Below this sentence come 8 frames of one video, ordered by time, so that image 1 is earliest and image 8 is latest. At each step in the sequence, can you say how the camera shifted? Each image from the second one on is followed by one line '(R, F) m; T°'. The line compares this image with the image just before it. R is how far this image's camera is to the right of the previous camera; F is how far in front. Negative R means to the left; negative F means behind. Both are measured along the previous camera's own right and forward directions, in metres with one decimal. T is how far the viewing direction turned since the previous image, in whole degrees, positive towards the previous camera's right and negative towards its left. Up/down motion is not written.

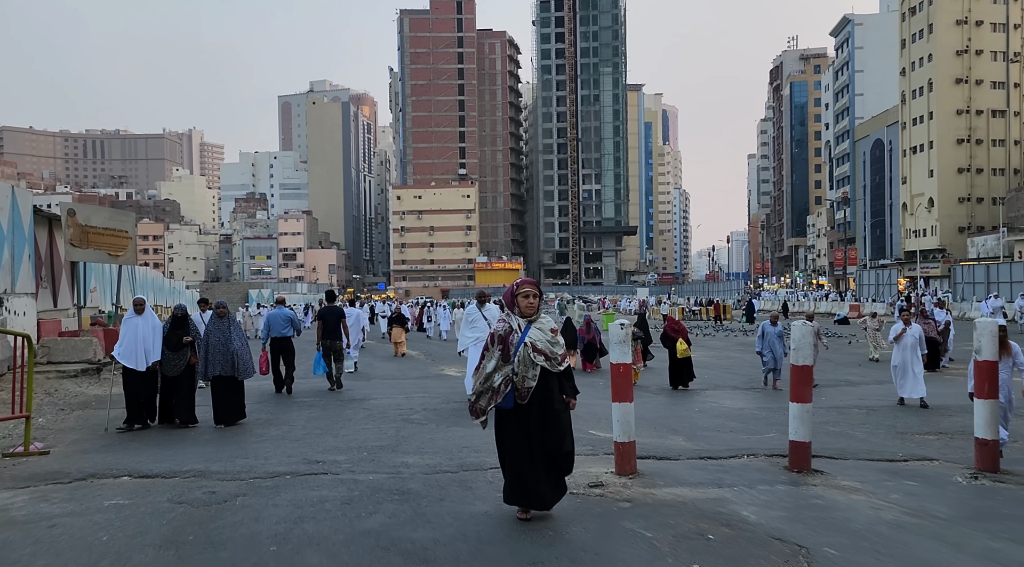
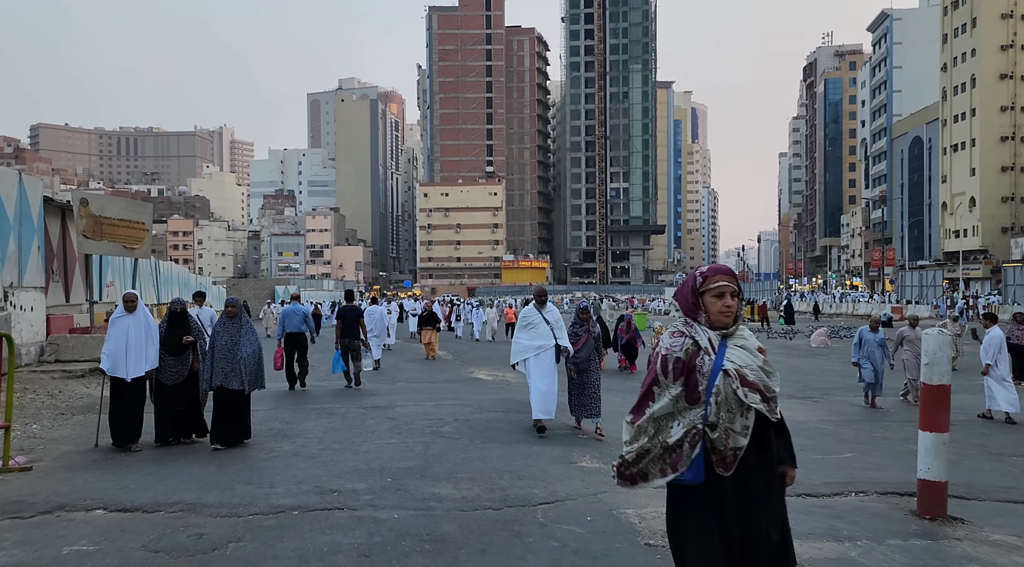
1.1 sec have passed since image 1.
(-0.2, +1.2) m; -2°
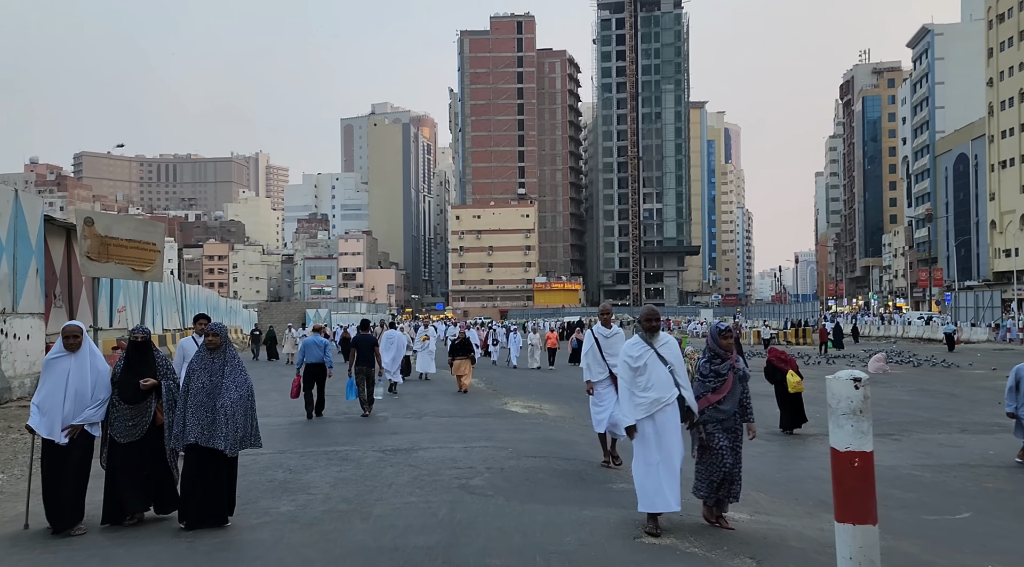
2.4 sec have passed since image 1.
(-0.1, +1.5) m; -2°
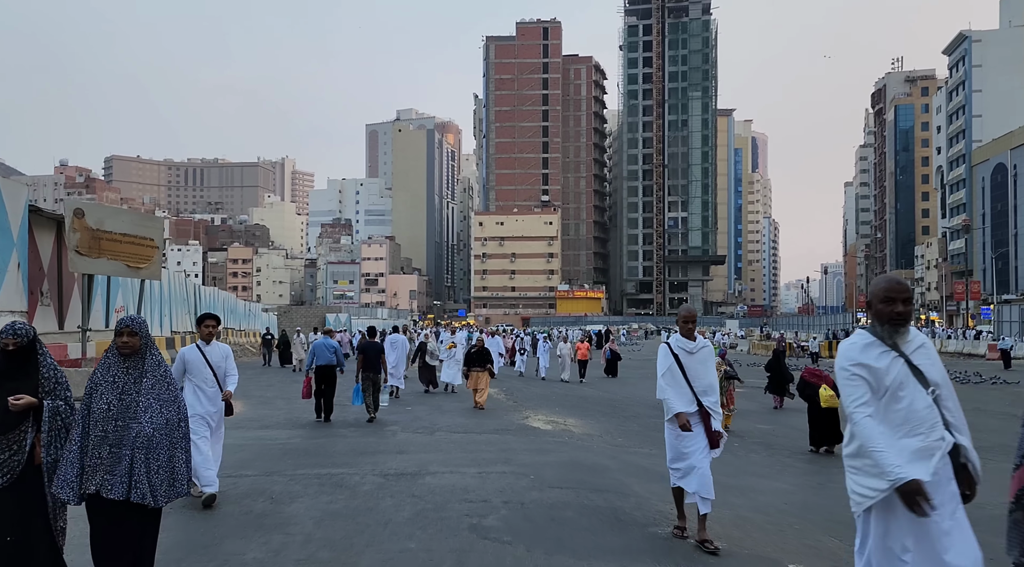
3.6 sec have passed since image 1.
(0.0, +1.4) m; -2°
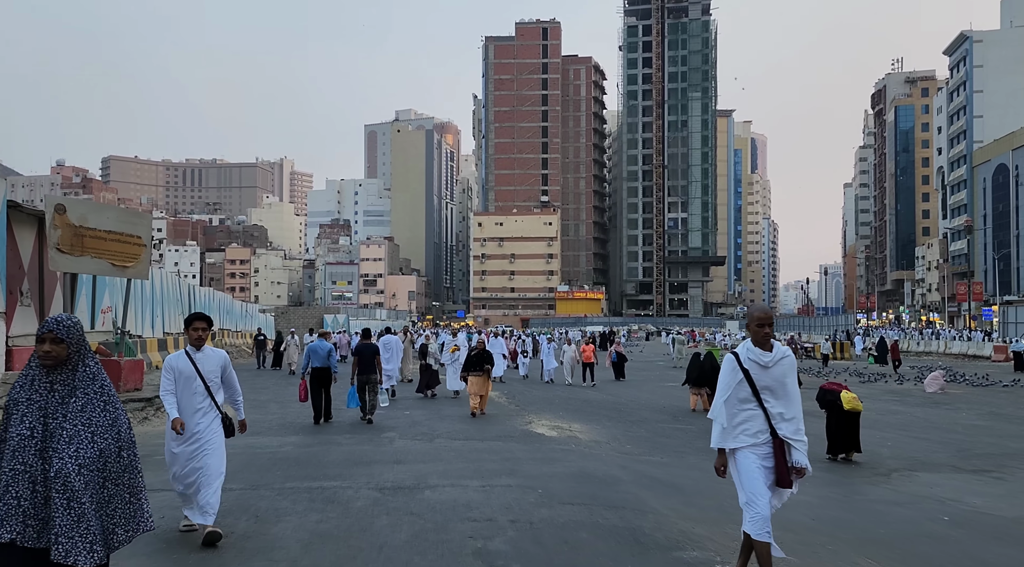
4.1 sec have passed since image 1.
(-0.1, +0.7) m; 0°
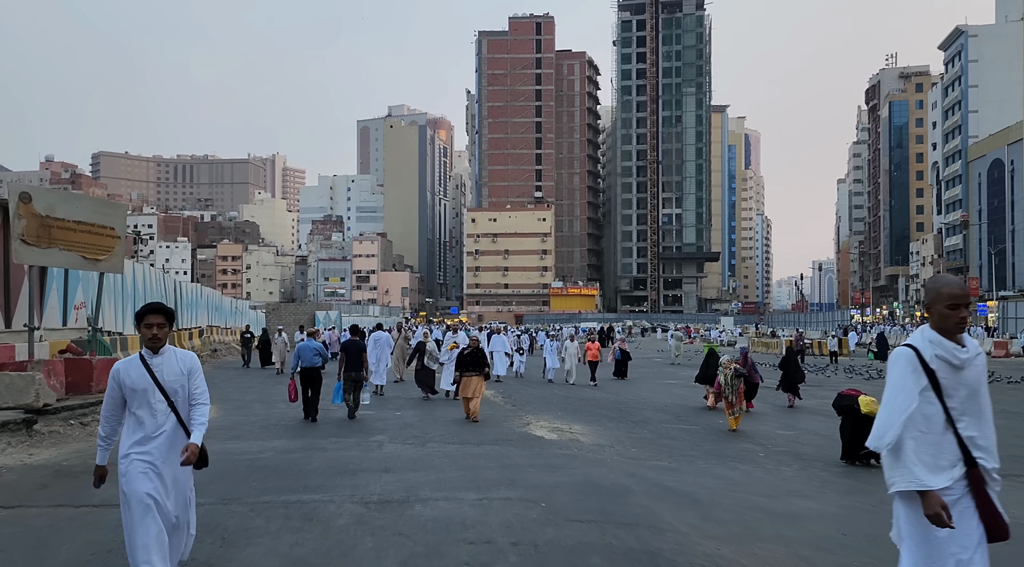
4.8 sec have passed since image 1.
(-0.1, +0.8) m; 0°
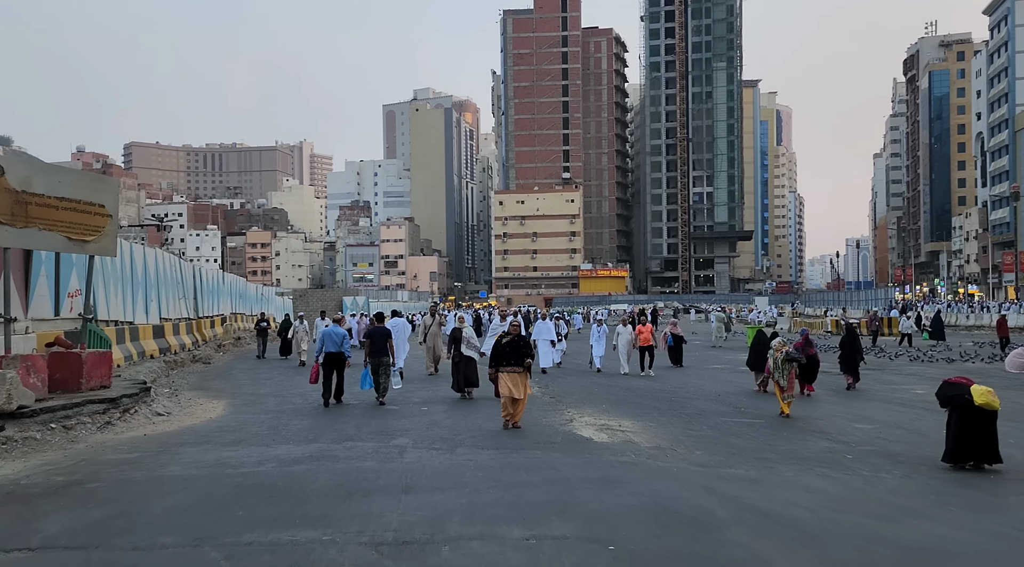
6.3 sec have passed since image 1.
(-0.2, +1.8) m; -2°
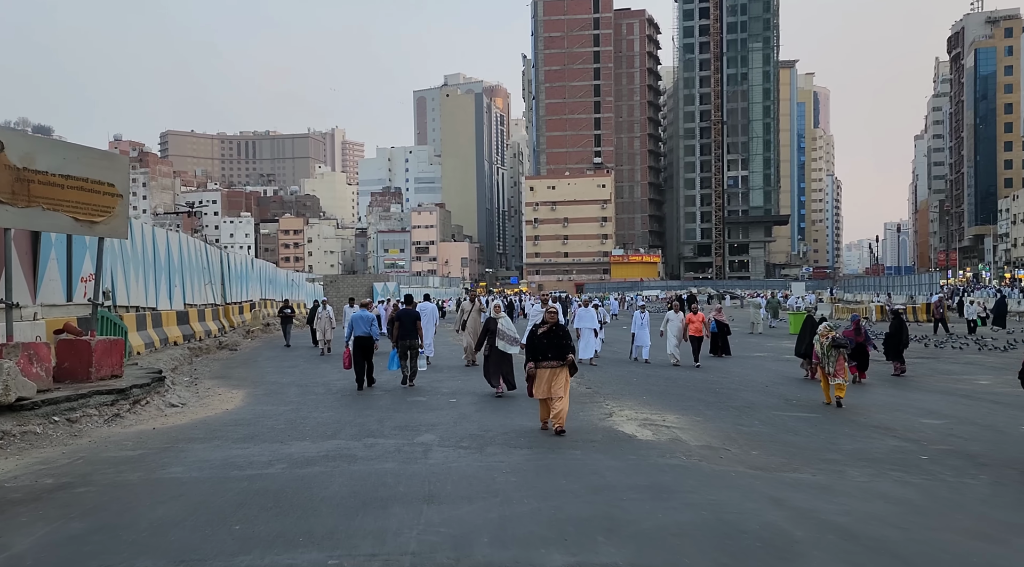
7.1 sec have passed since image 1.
(0.0, +1.0) m; -2°
